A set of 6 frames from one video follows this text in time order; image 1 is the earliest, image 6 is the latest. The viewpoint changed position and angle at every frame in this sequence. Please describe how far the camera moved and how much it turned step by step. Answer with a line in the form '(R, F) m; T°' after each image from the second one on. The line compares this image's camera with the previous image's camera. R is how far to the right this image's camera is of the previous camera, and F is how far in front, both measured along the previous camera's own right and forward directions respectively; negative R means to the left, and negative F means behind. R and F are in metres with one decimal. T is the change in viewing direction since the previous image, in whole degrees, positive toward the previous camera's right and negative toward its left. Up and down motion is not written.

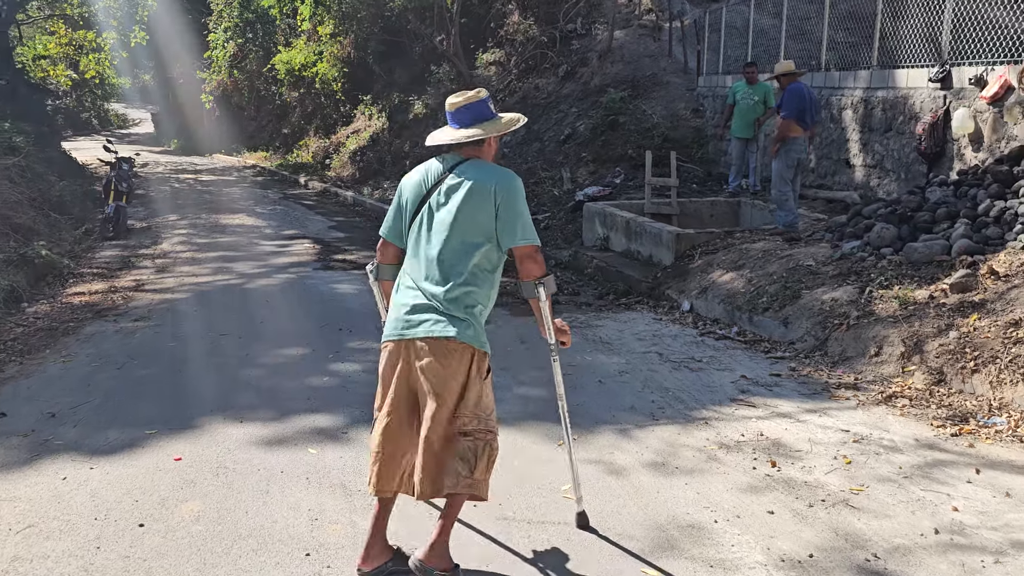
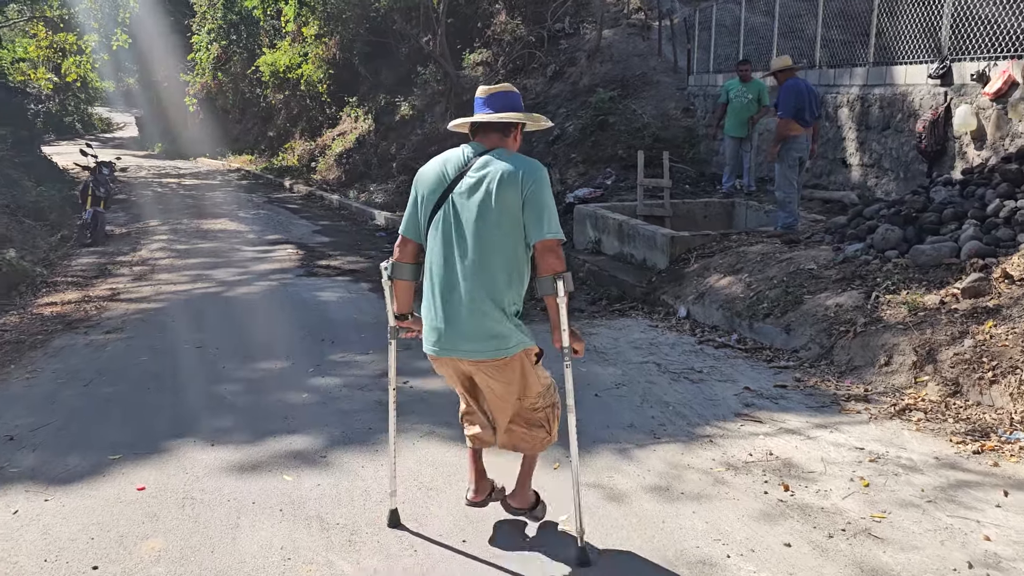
(0.0, +0.3) m; +1°
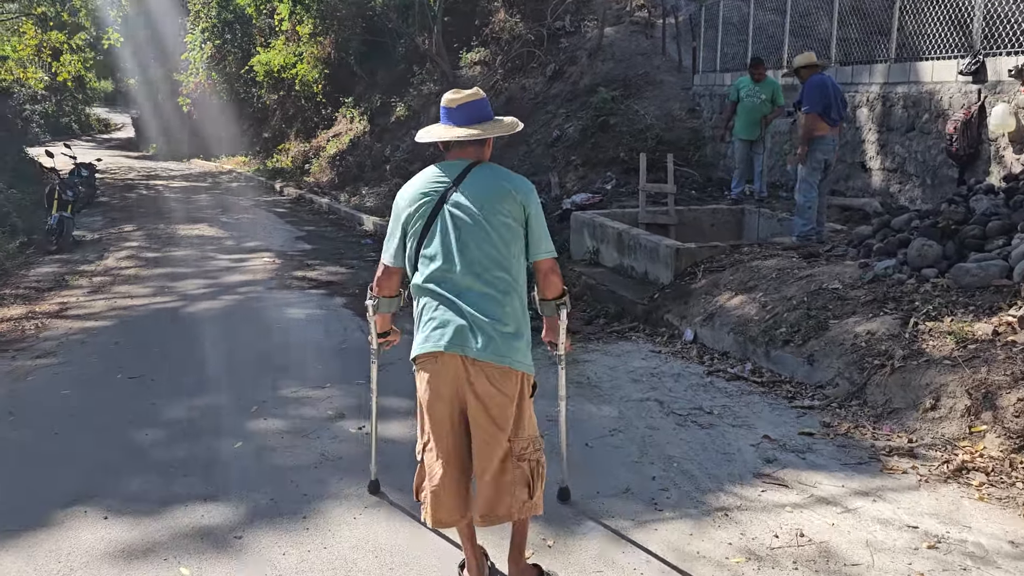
(+0.1, +0.8) m; 0°
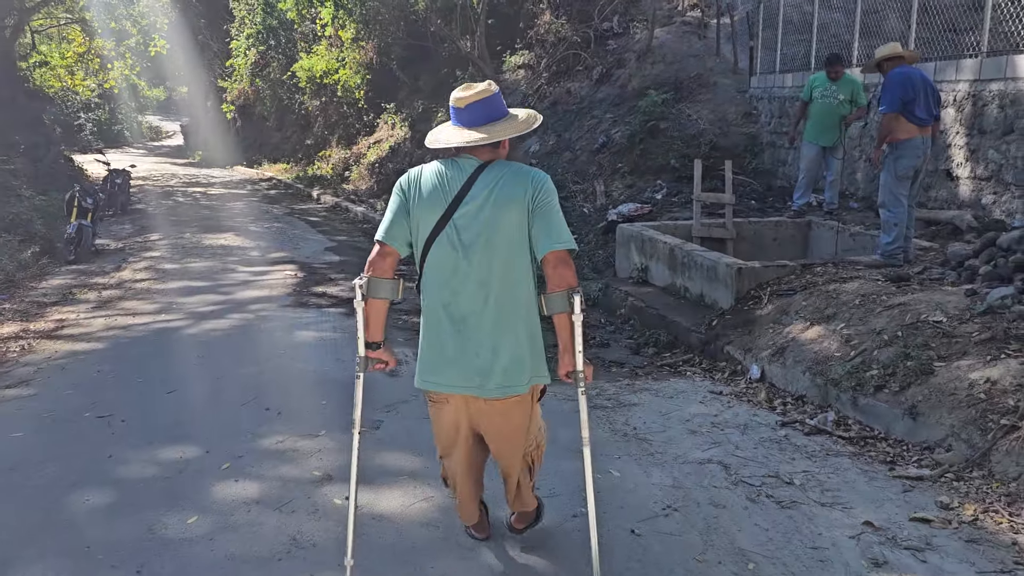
(+0.1, +0.9) m; -3°
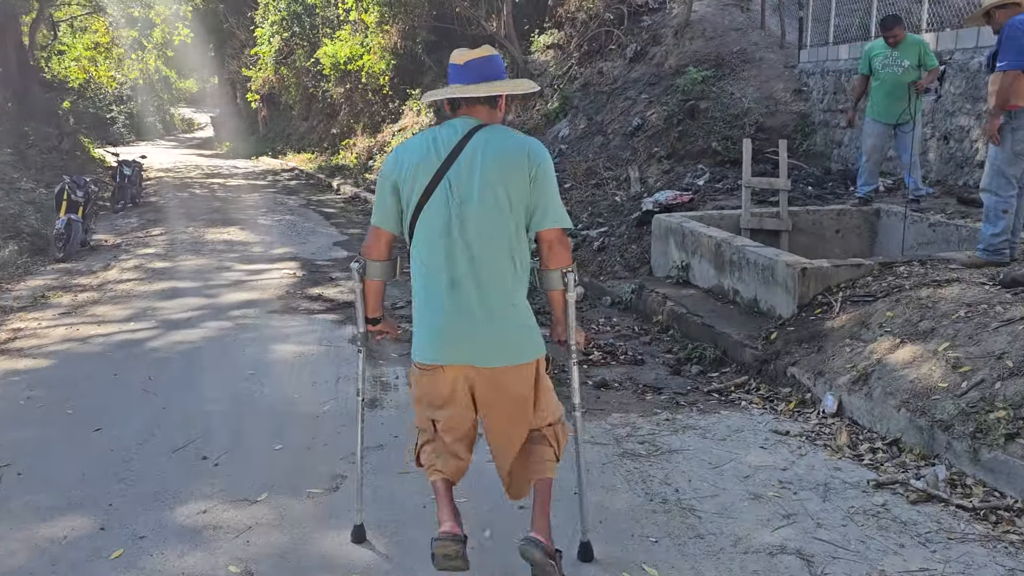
(+0.1, +1.1) m; -2°
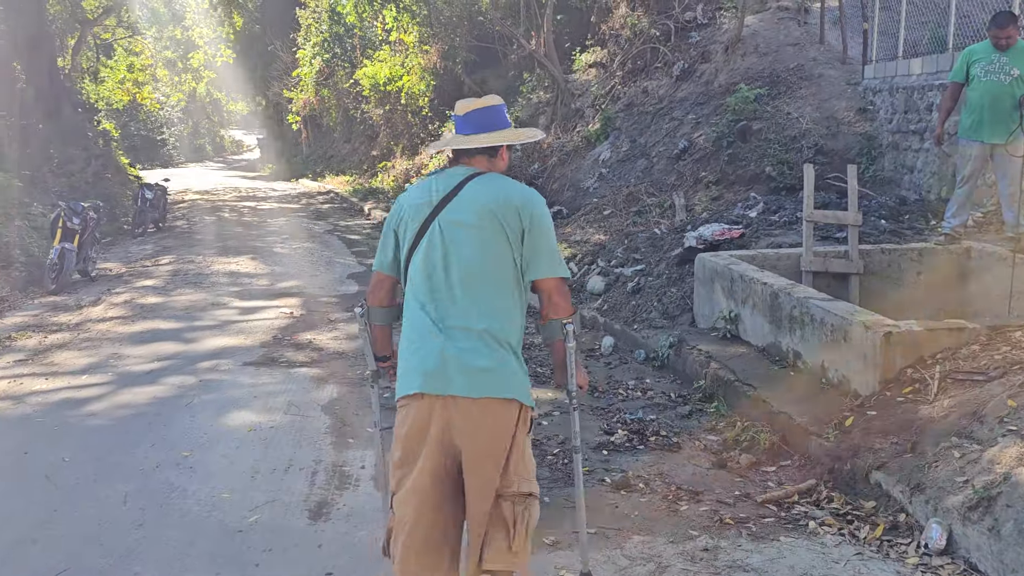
(+0.2, +1.1) m; -3°
